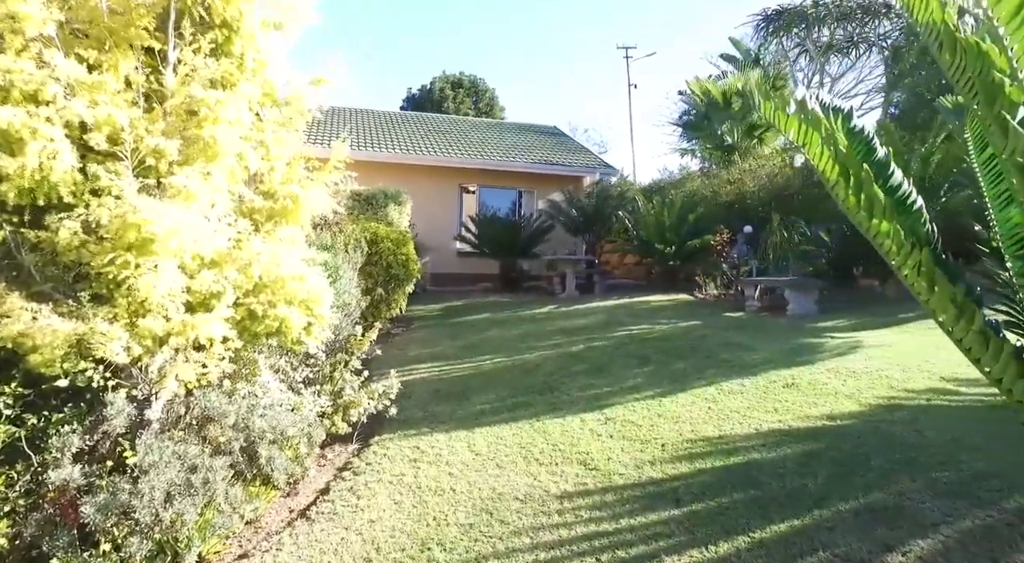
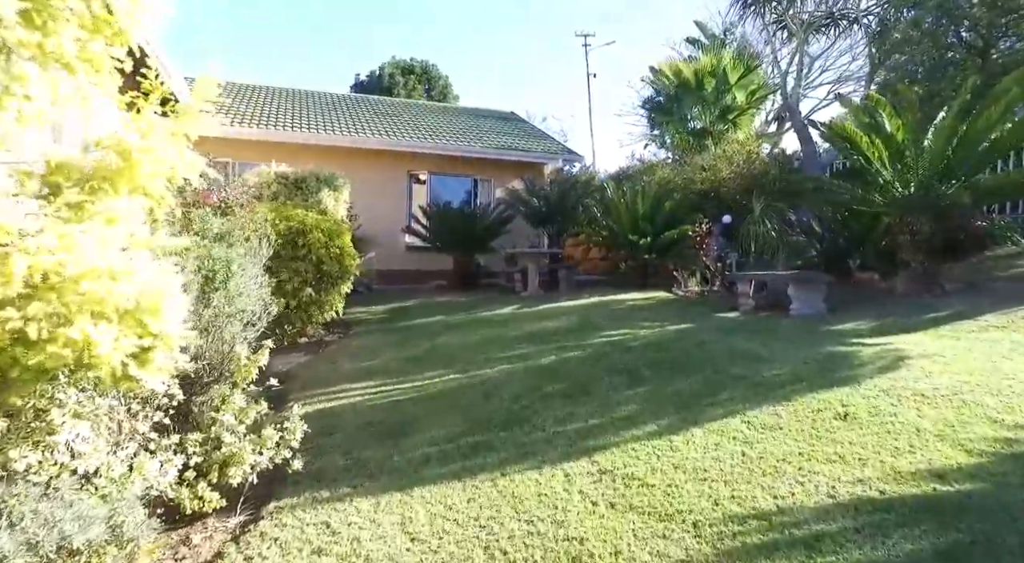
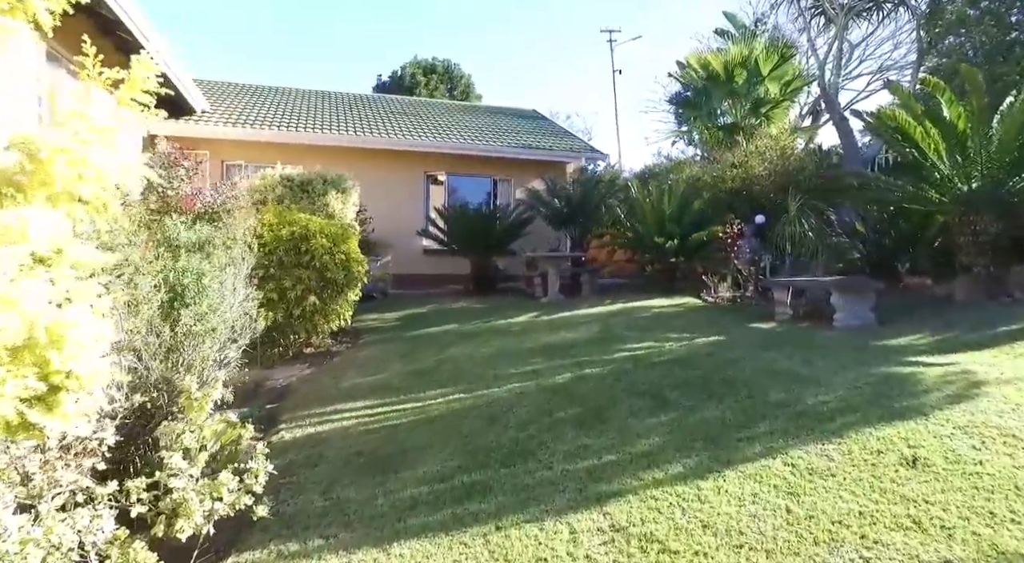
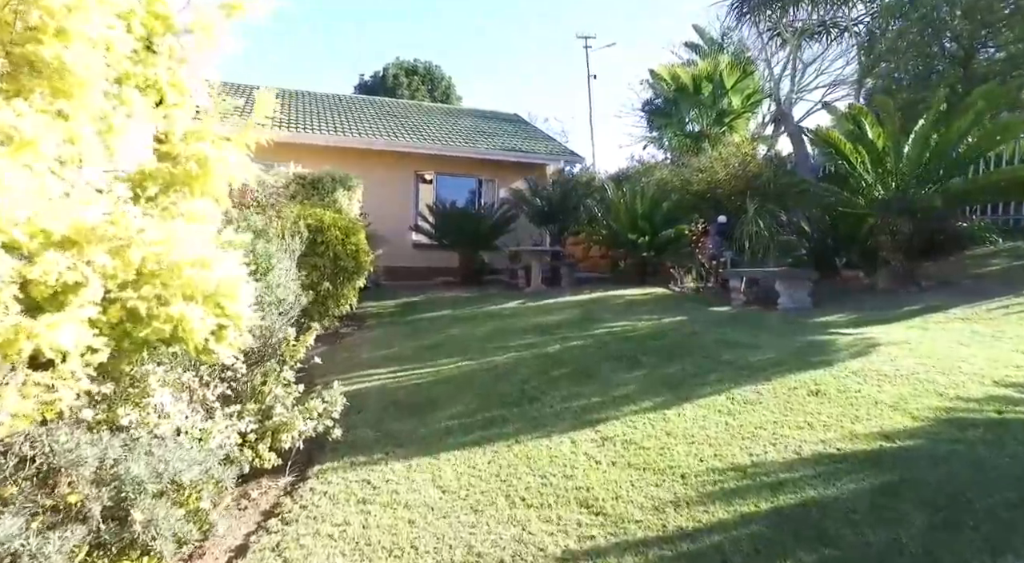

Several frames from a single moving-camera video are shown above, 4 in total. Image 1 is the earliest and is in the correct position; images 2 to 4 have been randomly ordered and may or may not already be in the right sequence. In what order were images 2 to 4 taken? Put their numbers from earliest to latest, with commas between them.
4, 2, 3
